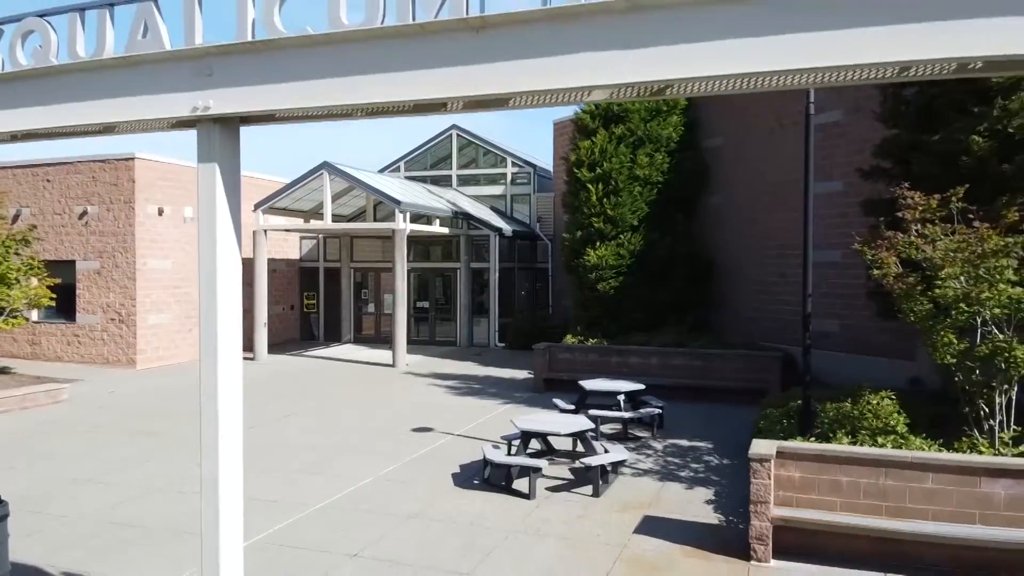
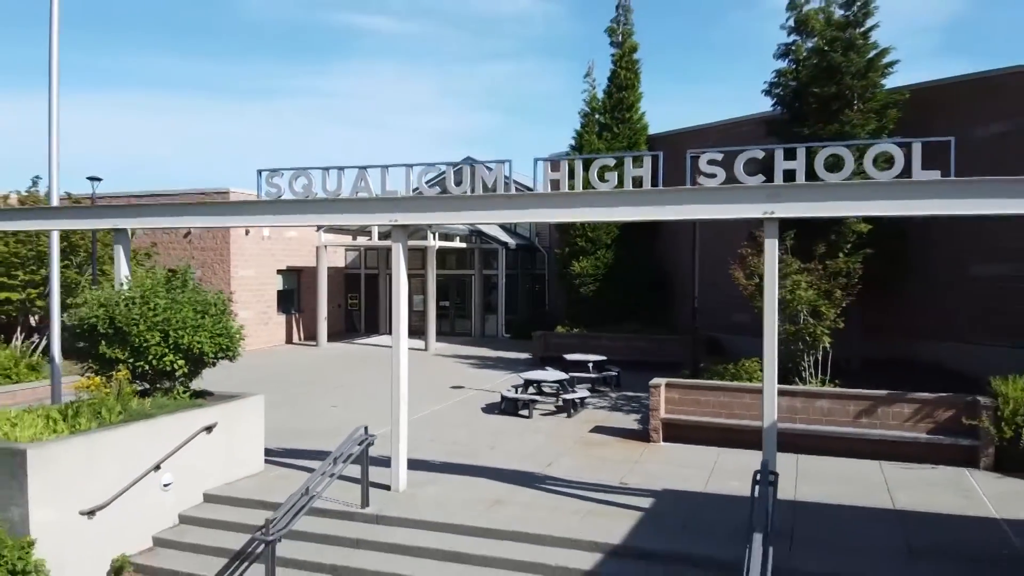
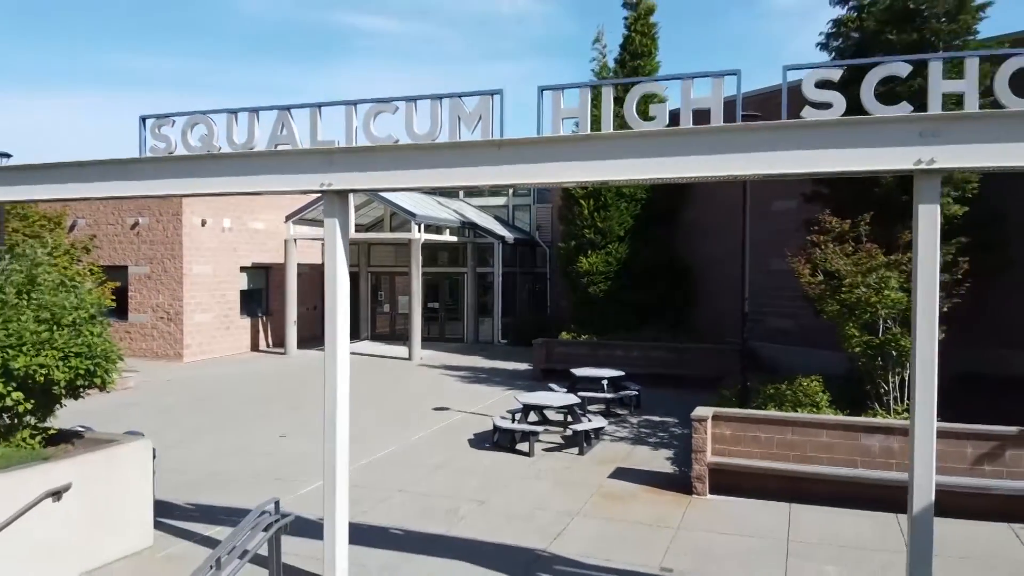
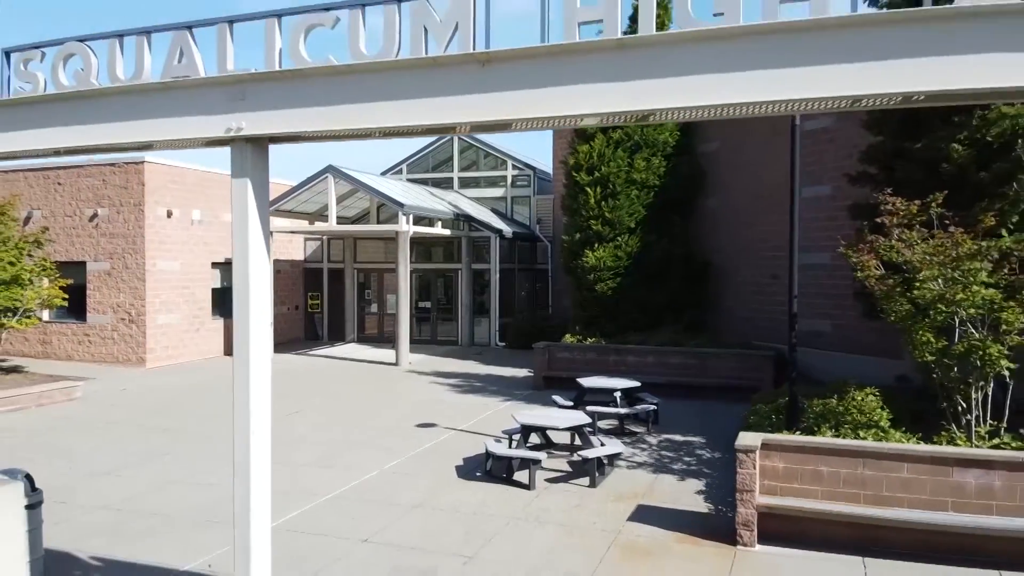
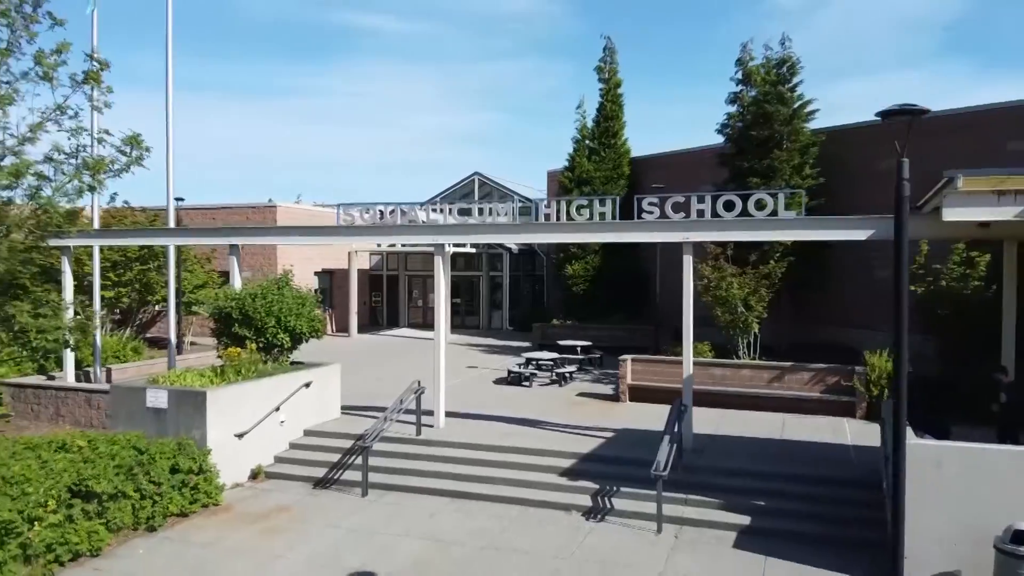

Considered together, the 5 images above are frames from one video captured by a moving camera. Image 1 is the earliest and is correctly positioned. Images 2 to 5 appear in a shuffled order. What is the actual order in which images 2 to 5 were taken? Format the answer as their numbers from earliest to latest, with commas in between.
4, 3, 2, 5
